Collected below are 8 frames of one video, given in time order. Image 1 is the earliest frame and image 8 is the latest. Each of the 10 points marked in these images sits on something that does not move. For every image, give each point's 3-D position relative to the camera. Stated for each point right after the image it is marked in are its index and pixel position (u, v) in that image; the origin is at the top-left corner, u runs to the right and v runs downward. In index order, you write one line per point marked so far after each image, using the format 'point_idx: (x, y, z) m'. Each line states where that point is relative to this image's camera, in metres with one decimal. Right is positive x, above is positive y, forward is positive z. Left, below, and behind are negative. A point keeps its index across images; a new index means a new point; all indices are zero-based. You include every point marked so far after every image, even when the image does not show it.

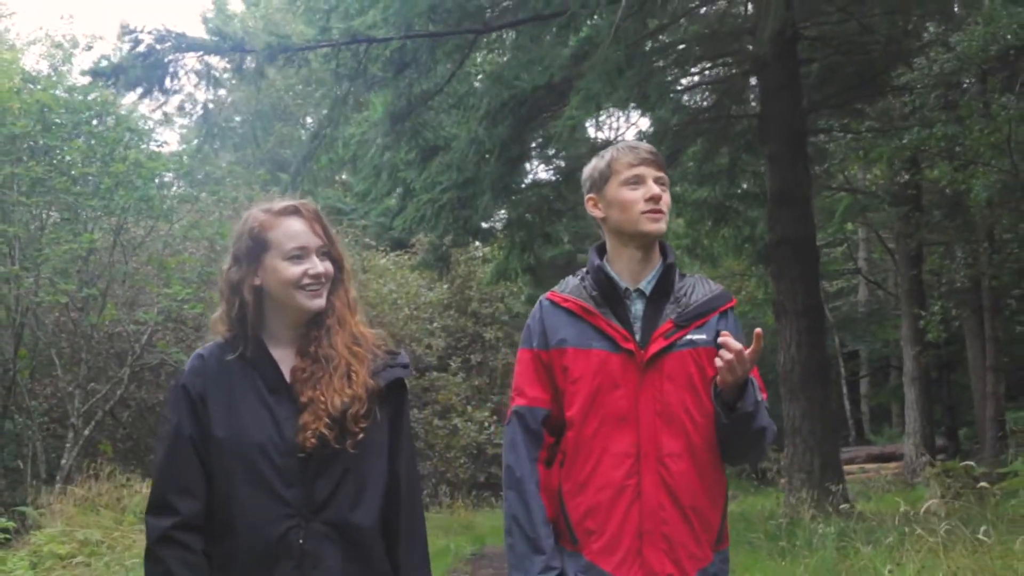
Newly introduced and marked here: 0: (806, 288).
0: (+2.4, 0.0, +8.4) m
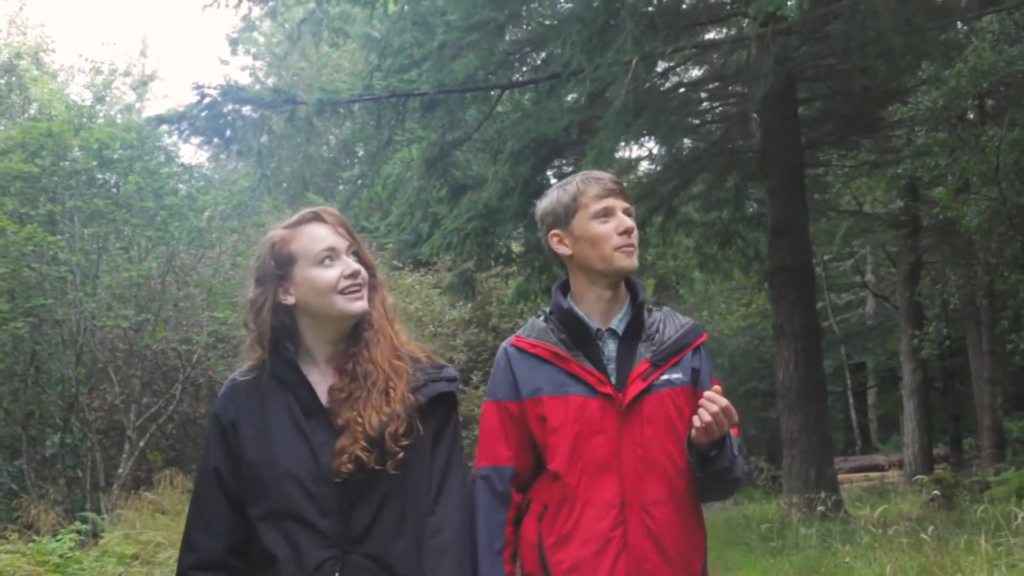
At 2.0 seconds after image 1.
0: (+2.6, -0.2, +9.1) m
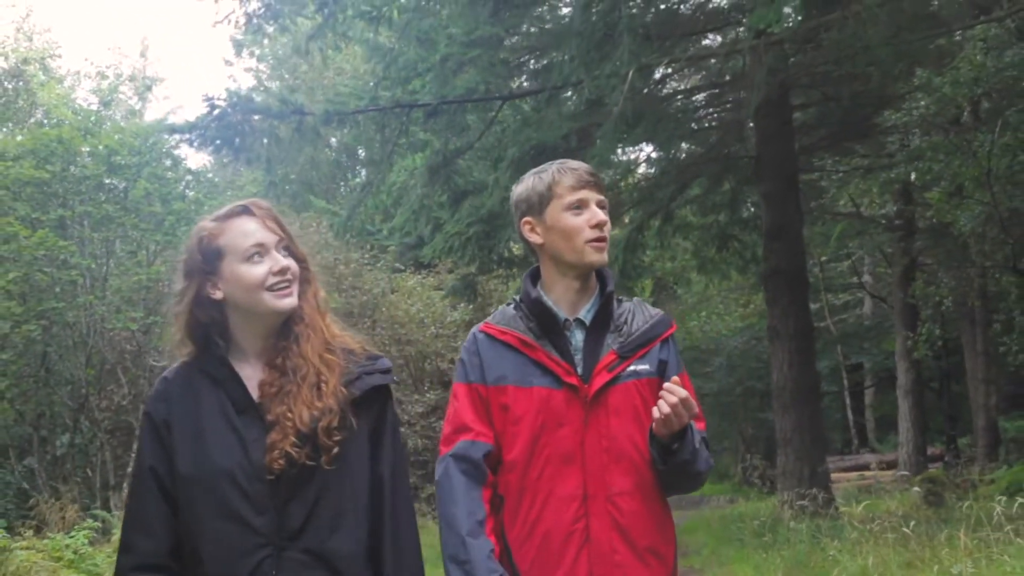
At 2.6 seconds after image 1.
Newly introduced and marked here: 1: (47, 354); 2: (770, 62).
0: (+2.6, -0.2, +9.3) m
1: (-4.8, -0.7, +10.7) m
2: (+1.9, +1.6, +7.7) m
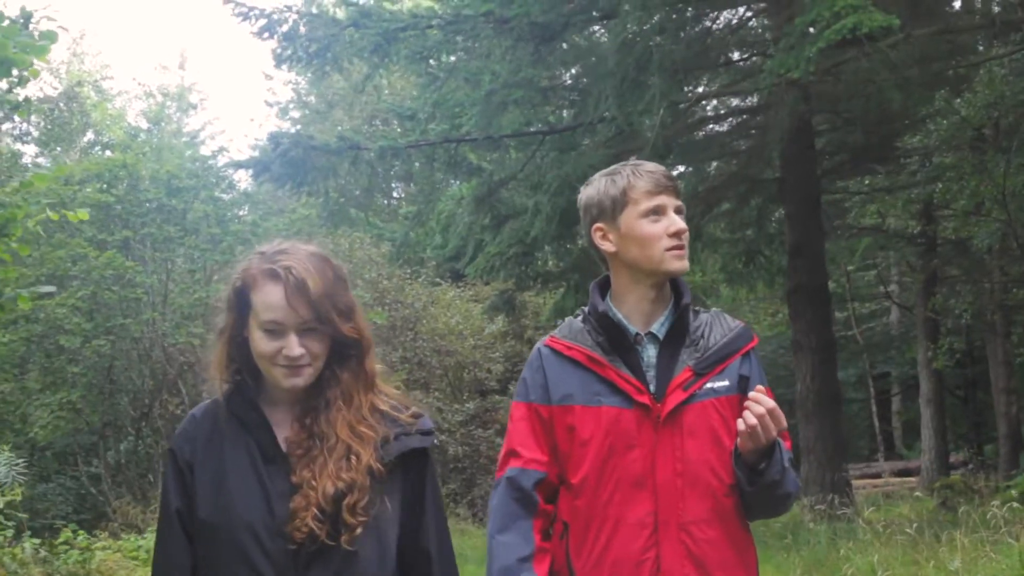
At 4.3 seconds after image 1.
0: (+2.9, -0.4, +9.8) m
1: (-4.4, -0.9, +11.4) m
2: (+2.2, +1.5, +8.2) m
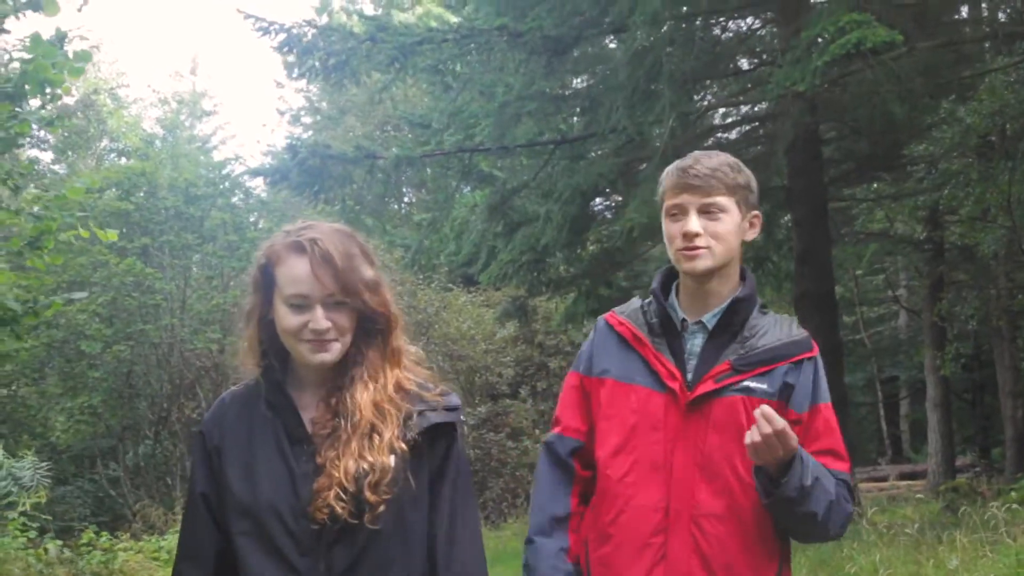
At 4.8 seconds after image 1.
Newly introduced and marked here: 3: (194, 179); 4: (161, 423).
0: (+3.0, -0.4, +9.9) m
1: (-4.3, -0.9, +11.6) m
2: (+2.3, +1.4, +8.4) m
3: (-3.6, +1.2, +11.8) m
4: (-4.1, -1.5, +11.9) m
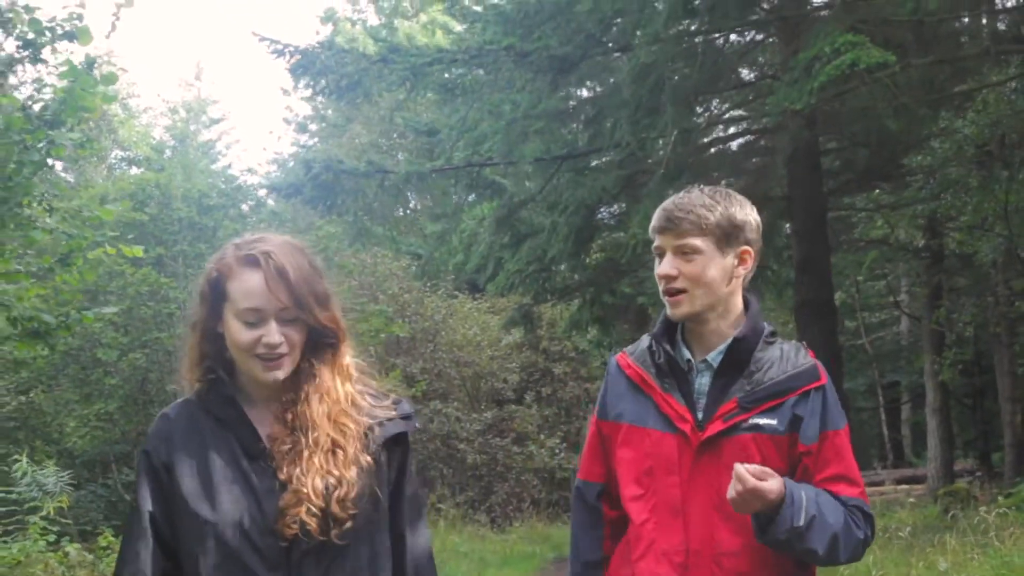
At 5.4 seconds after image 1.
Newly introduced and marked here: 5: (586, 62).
0: (+3.1, -0.5, +10.2) m
1: (-4.2, -1.0, +11.8) m
2: (+2.4, +1.3, +8.6) m
3: (-3.6, +1.1, +12.0) m
4: (-4.0, -1.6, +12.1) m
5: (+0.6, +1.8, +8.4) m
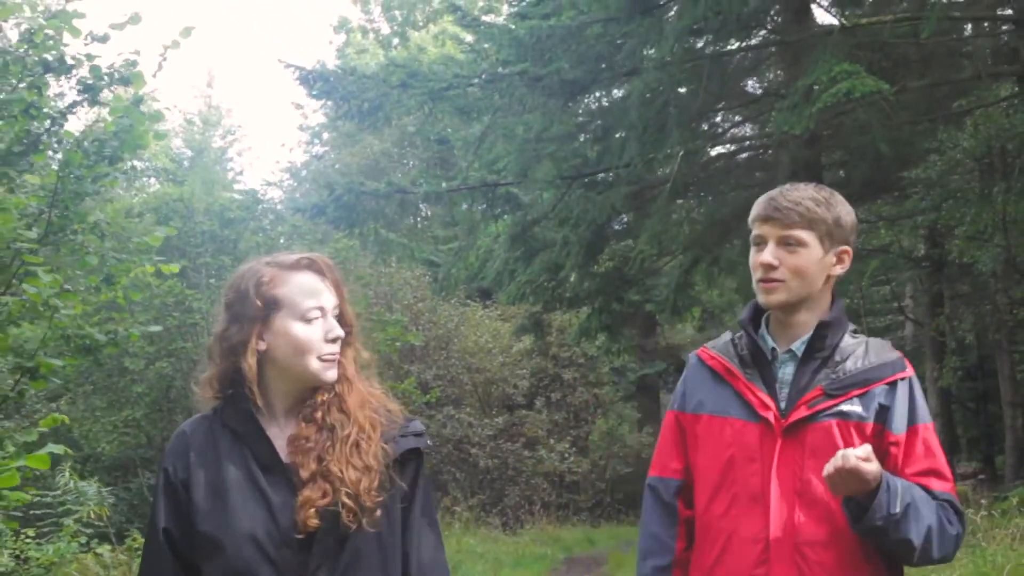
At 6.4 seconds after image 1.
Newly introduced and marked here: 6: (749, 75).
0: (+3.2, -0.6, +10.5) m
1: (-4.1, -1.2, +12.3) m
2: (+2.5, +1.2, +9.0) m
3: (-3.4, +1.0, +12.4) m
4: (-3.9, -1.8, +12.5) m
5: (+0.7, +1.7, +8.7) m
6: (+2.1, +1.9, +9.1) m
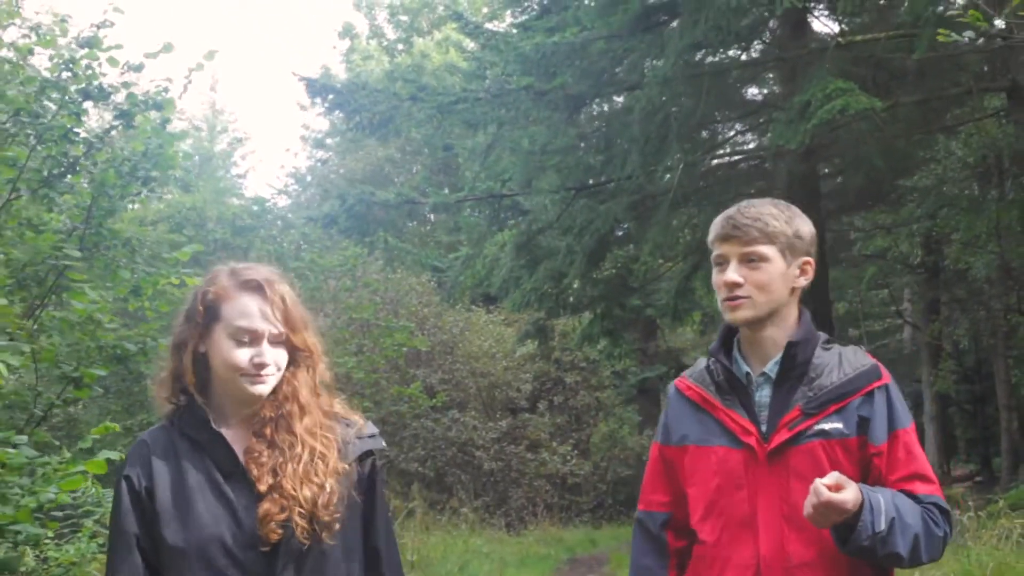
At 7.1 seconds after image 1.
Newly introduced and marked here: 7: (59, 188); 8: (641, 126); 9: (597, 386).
0: (+3.3, -0.7, +10.8) m
1: (-4.0, -1.2, +12.5) m
2: (+2.5, +1.1, +9.2) m
3: (-3.4, +0.9, +12.7) m
4: (-3.8, -1.8, +12.8) m
5: (+0.8, +1.7, +9.0) m
6: (+2.2, +1.8, +9.4) m
7: (-2.6, +0.6, +5.9) m
8: (+1.1, +1.4, +8.7) m
9: (+1.4, -1.6, +17.0) m
